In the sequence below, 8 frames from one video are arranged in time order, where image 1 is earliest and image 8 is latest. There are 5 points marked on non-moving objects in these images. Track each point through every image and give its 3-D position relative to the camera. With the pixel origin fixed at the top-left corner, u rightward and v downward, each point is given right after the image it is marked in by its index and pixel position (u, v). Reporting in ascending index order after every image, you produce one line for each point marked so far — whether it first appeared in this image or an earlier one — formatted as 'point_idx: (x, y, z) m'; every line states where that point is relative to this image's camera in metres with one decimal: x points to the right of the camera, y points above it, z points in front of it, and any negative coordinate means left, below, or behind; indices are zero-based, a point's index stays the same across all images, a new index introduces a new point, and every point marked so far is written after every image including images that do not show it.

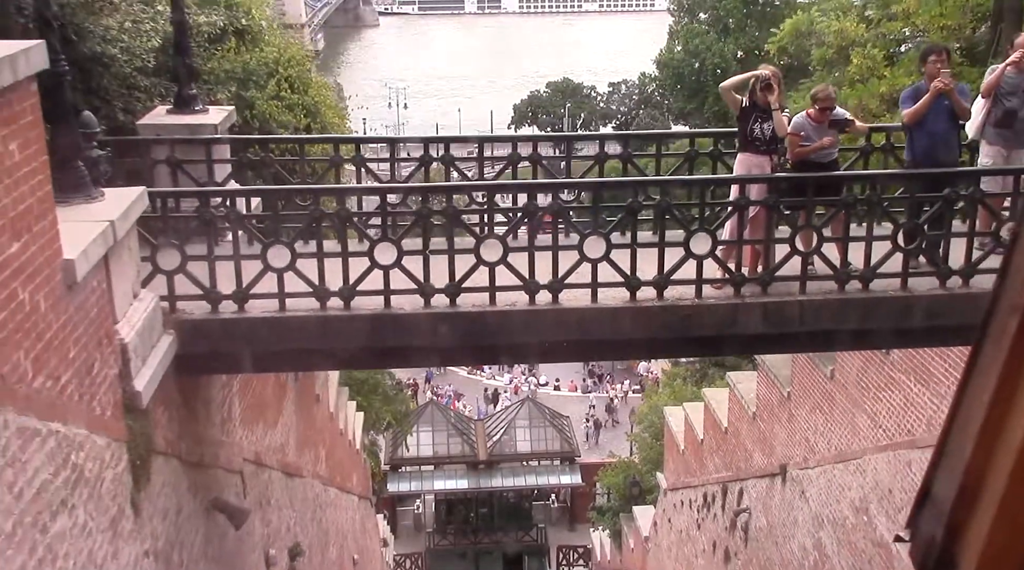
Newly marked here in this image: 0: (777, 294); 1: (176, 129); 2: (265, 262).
0: (+1.2, 0.0, +4.7) m
1: (-1.7, +0.8, +5.6) m
2: (-1.1, +0.1, +4.6) m
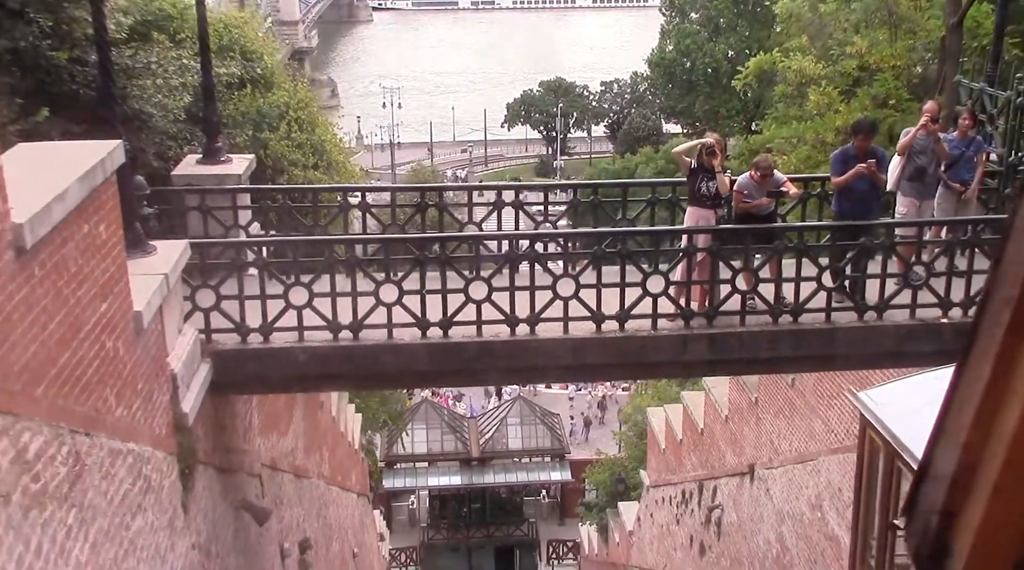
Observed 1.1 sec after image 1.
0: (+1.1, -0.2, +5.6) m
1: (-1.8, +0.6, +6.4) m
2: (-1.2, -0.1, +5.5) m
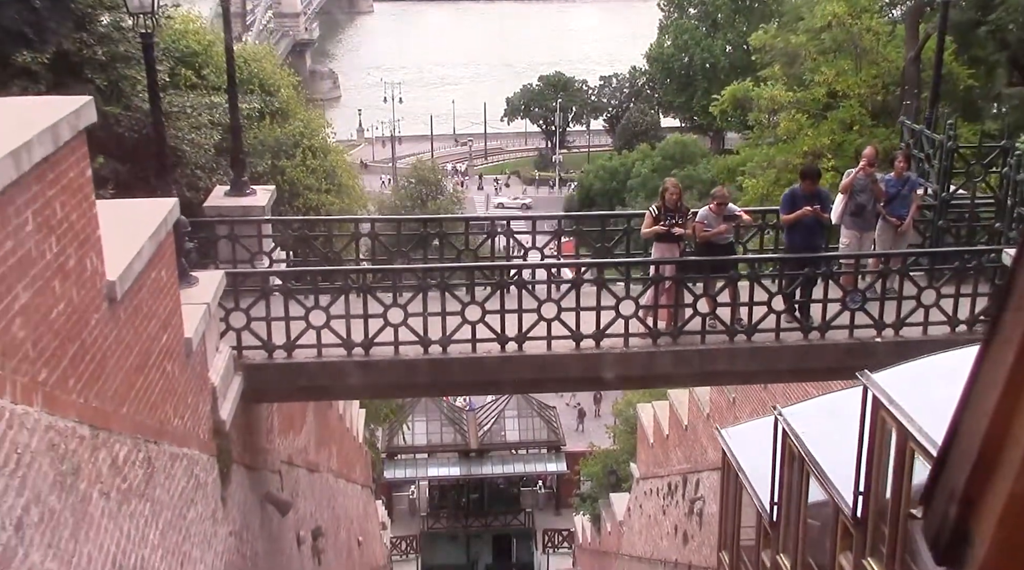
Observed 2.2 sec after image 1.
0: (+1.0, -0.3, +6.4) m
1: (-1.9, +0.5, +7.2) m
2: (-1.2, -0.2, +6.3) m
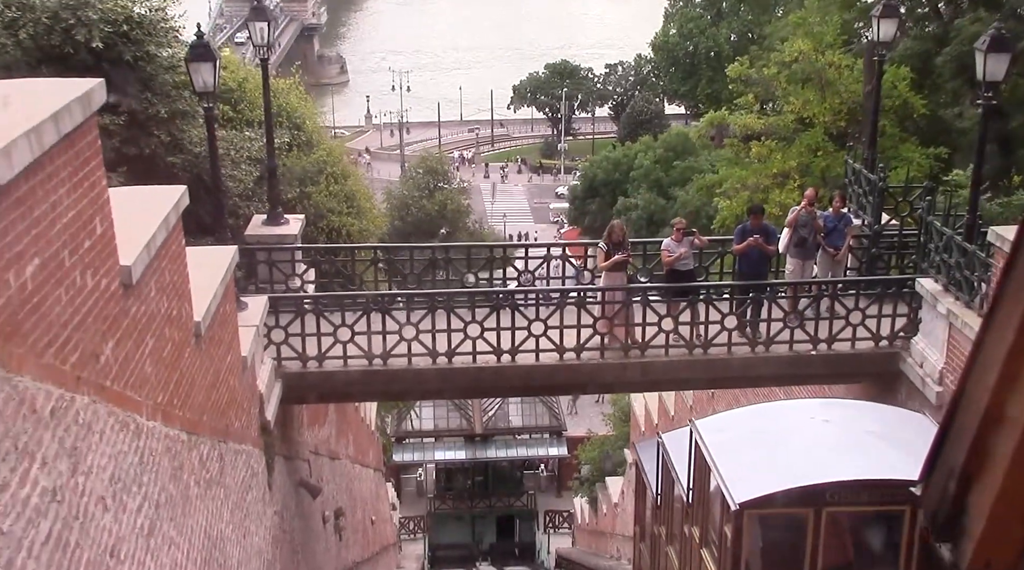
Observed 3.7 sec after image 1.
0: (+1.0, -0.5, +7.7) m
1: (-1.9, +0.4, +8.5) m
2: (-1.3, -0.4, +7.6) m
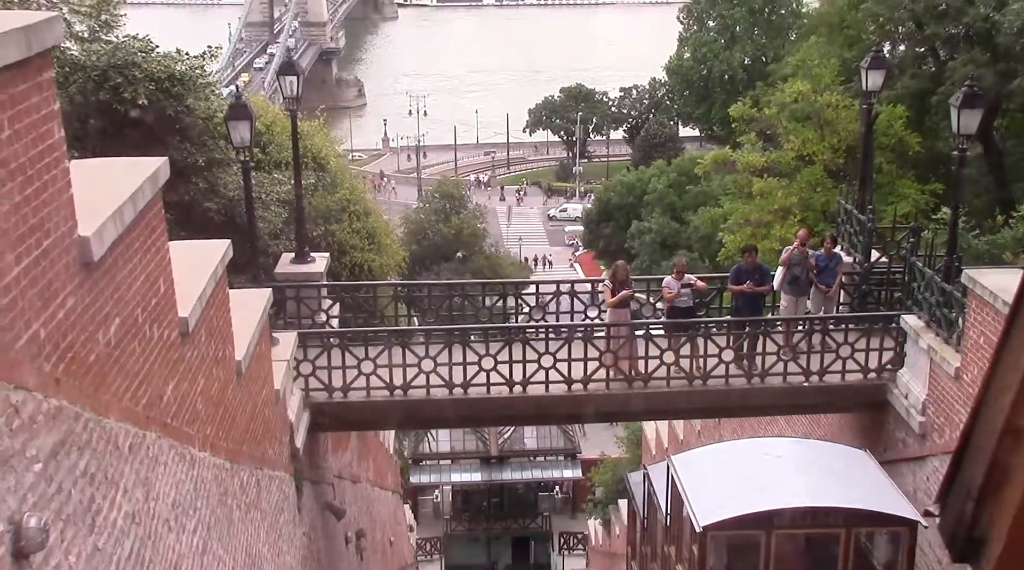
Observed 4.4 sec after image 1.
0: (+1.1, -0.8, +8.2) m
1: (-1.8, +0.1, +9.1) m
2: (-1.2, -0.6, +8.1) m
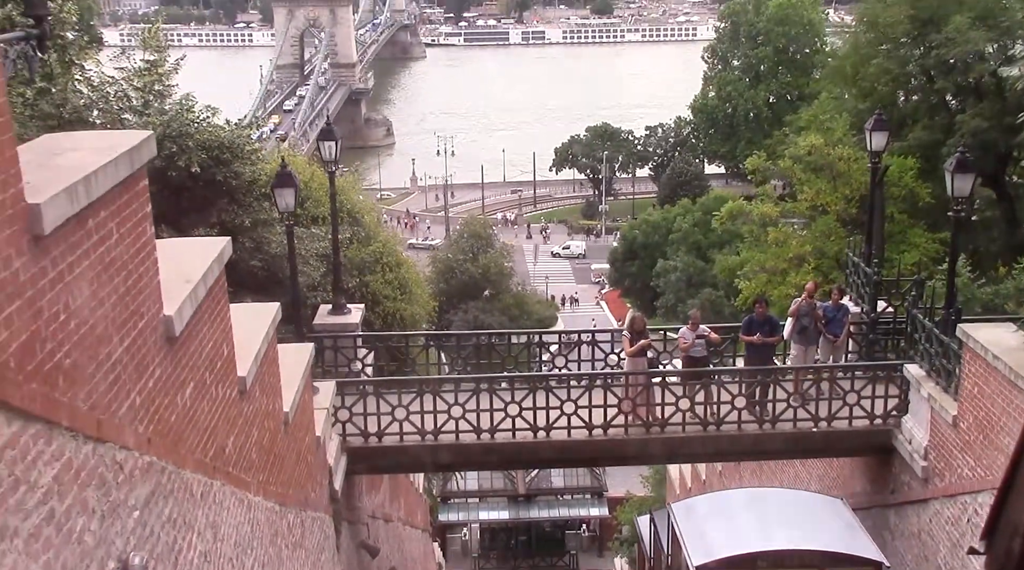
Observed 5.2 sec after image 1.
0: (+1.3, -1.2, +8.7) m
1: (-1.6, -0.4, +9.7) m
2: (-1.0, -1.1, +8.7) m
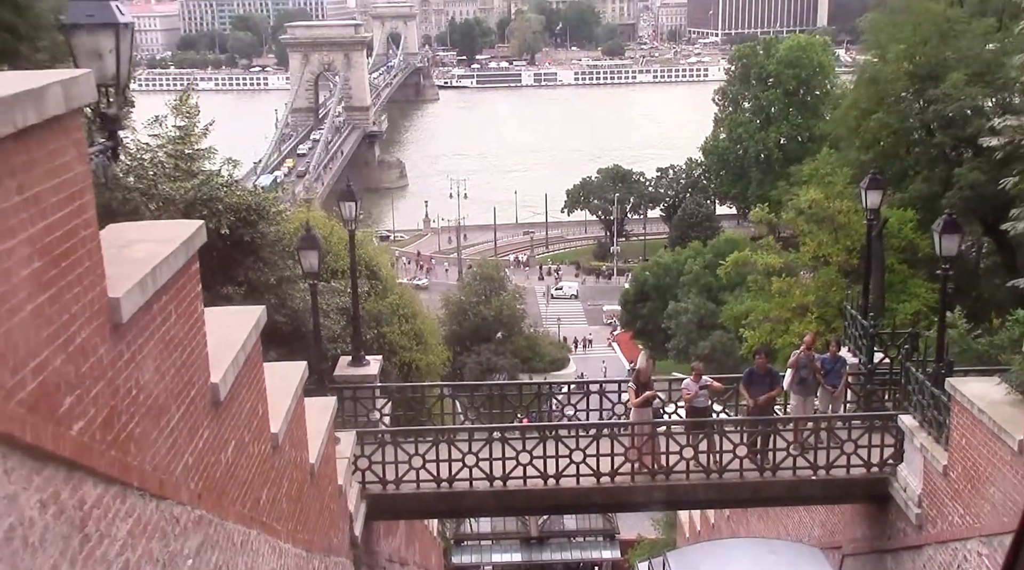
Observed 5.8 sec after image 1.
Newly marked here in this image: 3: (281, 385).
0: (+1.4, -1.7, +9.1) m
1: (-1.5, -0.9, +10.1) m
2: (-0.9, -1.5, +9.1) m
3: (-1.3, -0.6, +6.2) m
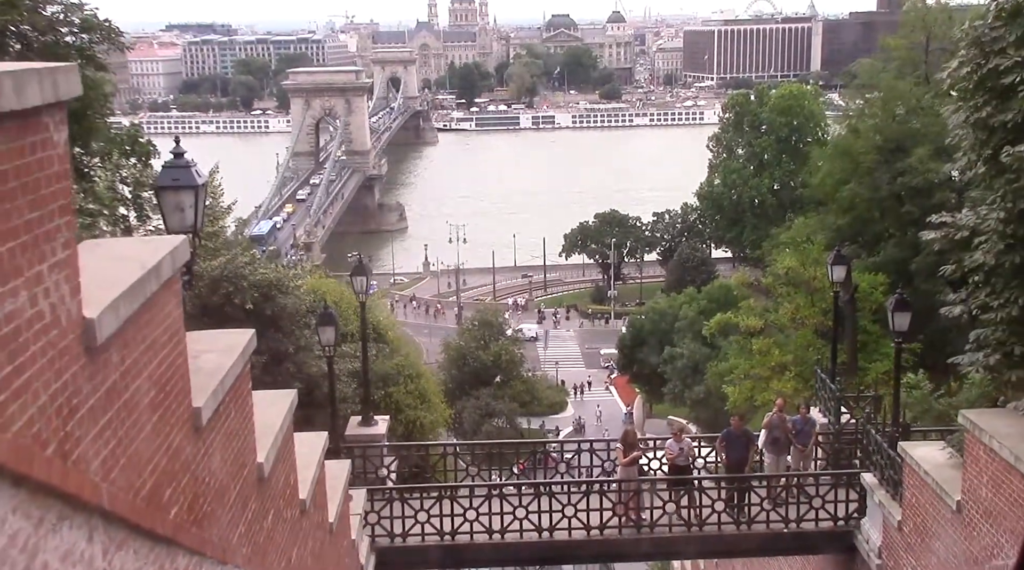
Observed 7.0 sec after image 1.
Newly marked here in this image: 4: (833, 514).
0: (+1.4, -2.3, +9.9) m
1: (-1.5, -1.6, +11.0) m
2: (-0.9, -2.2, +10.0) m
3: (-1.4, -1.1, +7.1) m
4: (+3.0, -2.1, +9.9) m
